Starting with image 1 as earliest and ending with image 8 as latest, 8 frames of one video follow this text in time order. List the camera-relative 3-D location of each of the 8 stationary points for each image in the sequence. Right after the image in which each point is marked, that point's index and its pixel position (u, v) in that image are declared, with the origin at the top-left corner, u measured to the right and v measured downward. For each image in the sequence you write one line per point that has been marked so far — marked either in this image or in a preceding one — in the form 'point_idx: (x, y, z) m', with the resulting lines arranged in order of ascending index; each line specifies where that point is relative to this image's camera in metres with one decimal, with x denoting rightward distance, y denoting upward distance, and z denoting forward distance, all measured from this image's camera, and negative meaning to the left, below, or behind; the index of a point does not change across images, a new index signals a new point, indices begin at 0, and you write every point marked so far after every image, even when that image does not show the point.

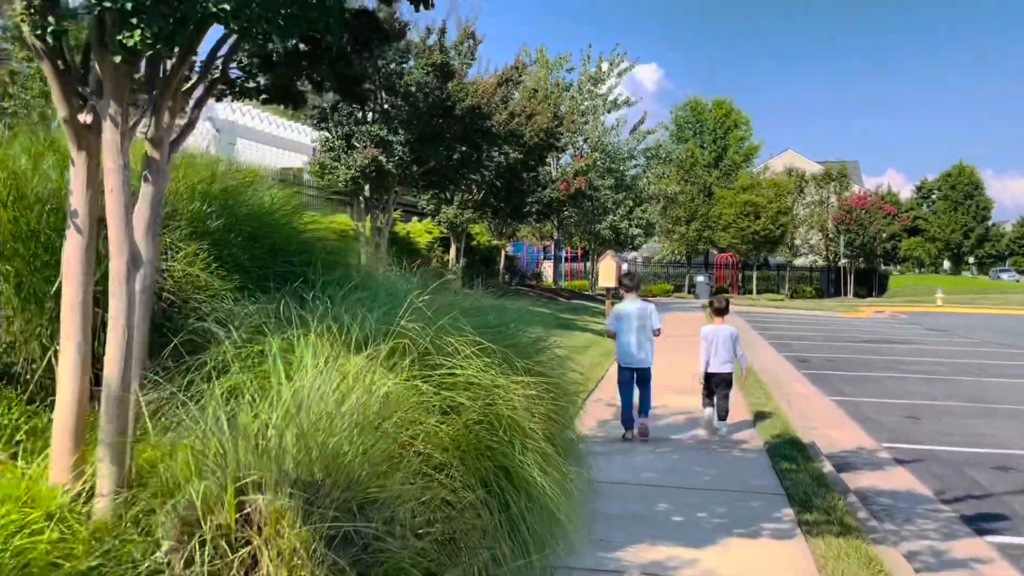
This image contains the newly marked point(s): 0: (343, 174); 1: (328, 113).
0: (-2.4, +1.6, +11.8) m
1: (-2.6, +2.5, +11.8) m
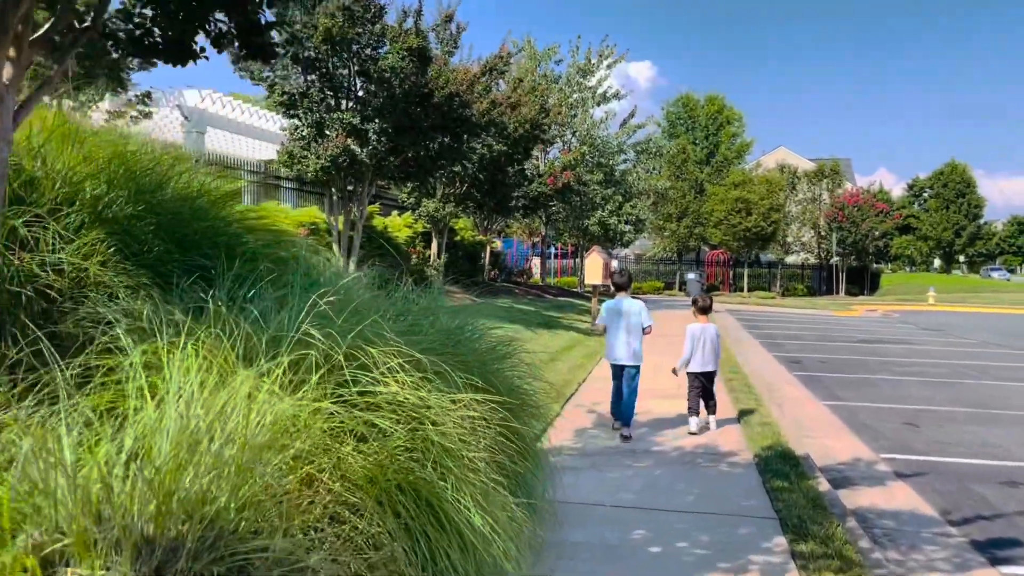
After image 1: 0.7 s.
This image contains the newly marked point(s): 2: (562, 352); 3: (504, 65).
0: (-2.7, +1.6, +11.2) m
1: (-2.9, +2.5, +11.2) m
2: (+0.6, -0.9, +11.1) m
3: (-0.2, +4.2, +16.0) m
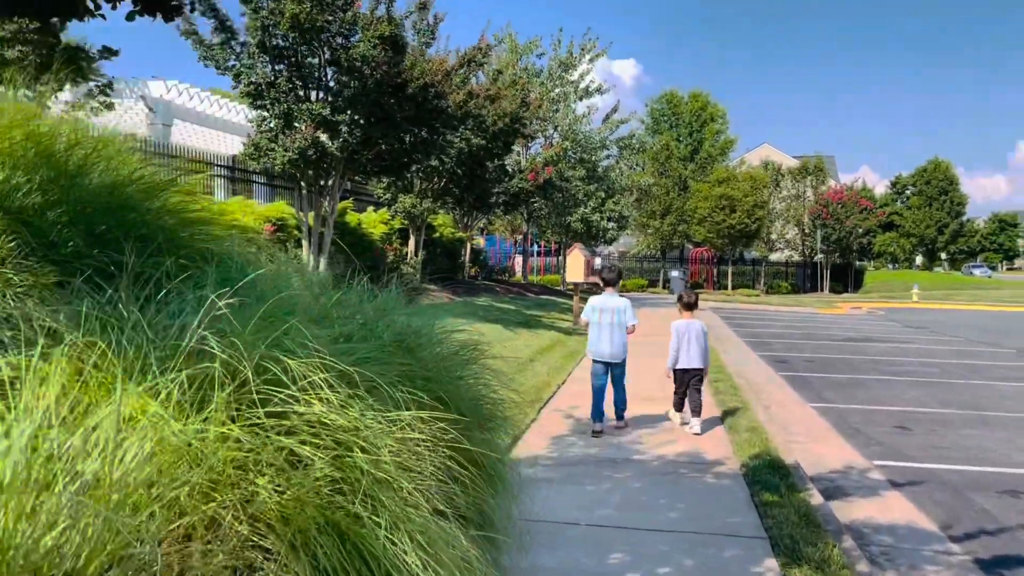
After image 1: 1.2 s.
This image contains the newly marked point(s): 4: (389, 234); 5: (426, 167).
0: (-3.0, +1.7, +10.7) m
1: (-3.2, +2.6, +10.8) m
2: (+0.4, -0.8, +10.7) m
3: (-0.6, +4.3, +15.5) m
4: (-2.2, +1.0, +15.1) m
5: (-1.4, +2.0, +14.0) m
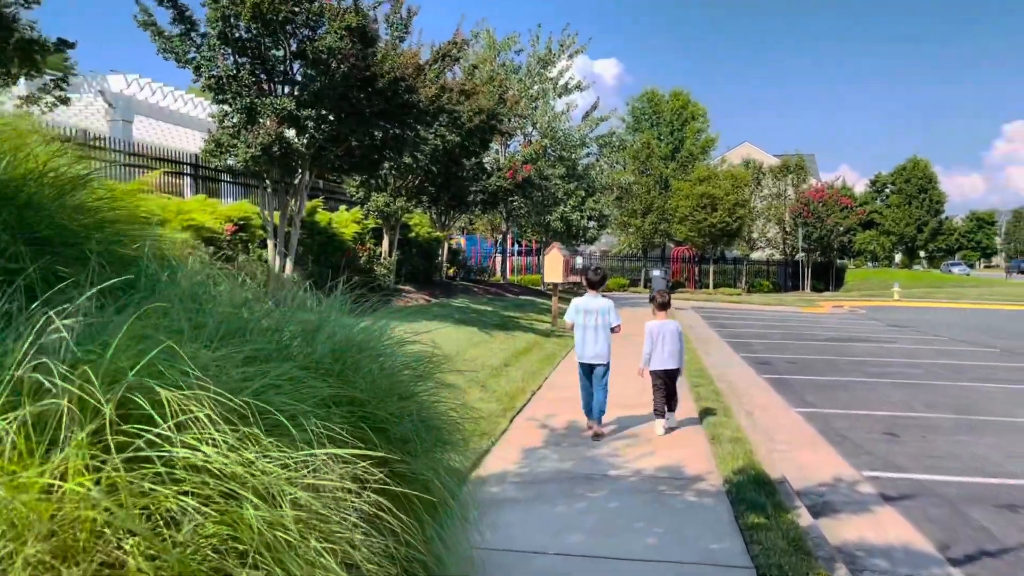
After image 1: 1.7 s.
0: (-3.3, +1.6, +10.2) m
1: (-3.5, +2.5, +10.3) m
2: (0.0, -0.8, +10.3) m
3: (-1.0, +4.3, +15.1) m
4: (-2.6, +0.9, +14.7) m
5: (-1.8, +2.0, +13.6) m
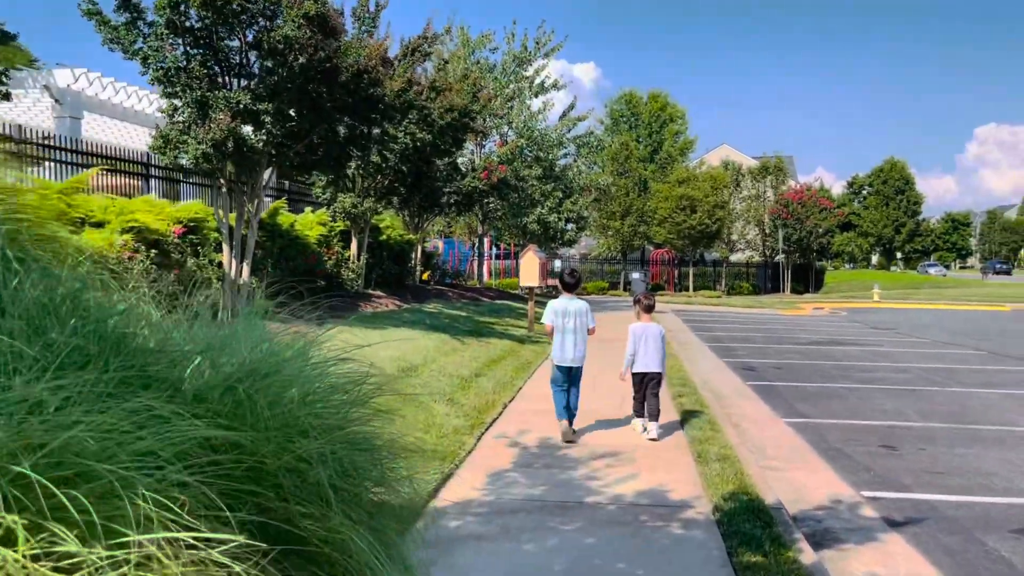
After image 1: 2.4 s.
0: (-3.6, +1.6, +9.6) m
1: (-3.9, +2.4, +9.6) m
2: (-0.3, -0.9, +9.7) m
3: (-1.5, +4.2, +14.5) m
4: (-3.0, +0.8, +14.0) m
5: (-2.2, +1.9, +12.9) m
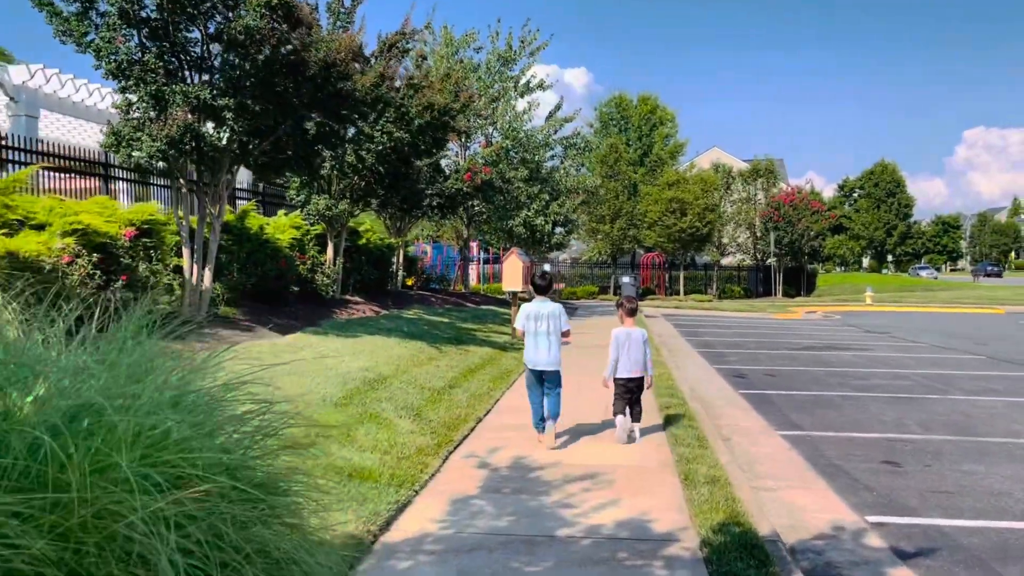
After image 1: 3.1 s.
0: (-3.9, +1.5, +9.0) m
1: (-4.1, +2.4, +9.0) m
2: (-0.5, -1.0, +9.1) m
3: (-1.8, +4.1, +14.0) m
4: (-3.3, +0.8, +13.4) m
5: (-2.5, +1.8, +12.4) m
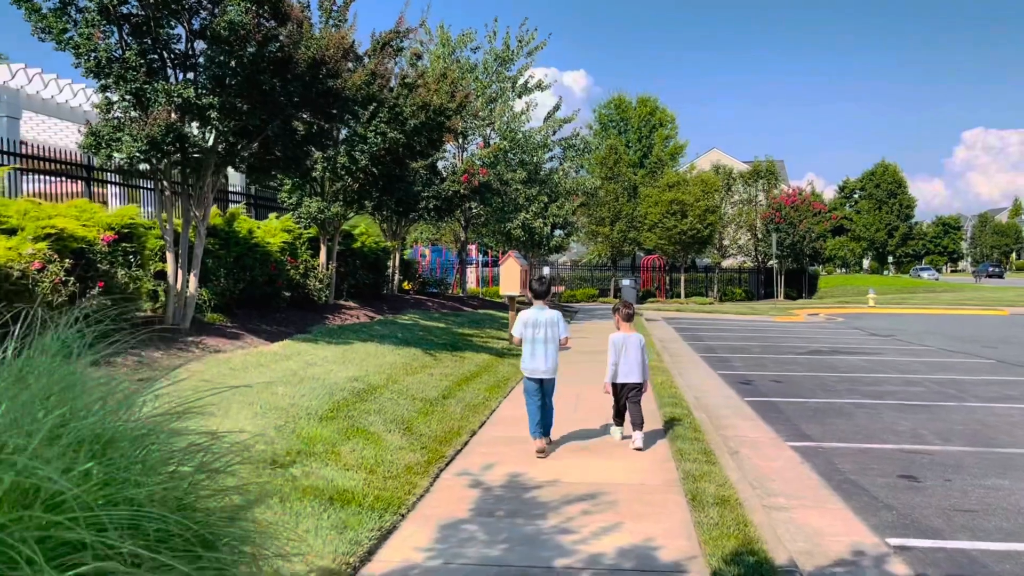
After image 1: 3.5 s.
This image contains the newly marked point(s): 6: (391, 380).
0: (-3.9, +1.4, +8.6) m
1: (-4.2, +2.3, +8.7) m
2: (-0.6, -1.0, +8.8) m
3: (-1.8, +4.0, +13.6) m
4: (-3.4, +0.7, +13.1) m
5: (-2.6, +1.8, +12.0) m
6: (-1.2, -0.9, +8.2) m
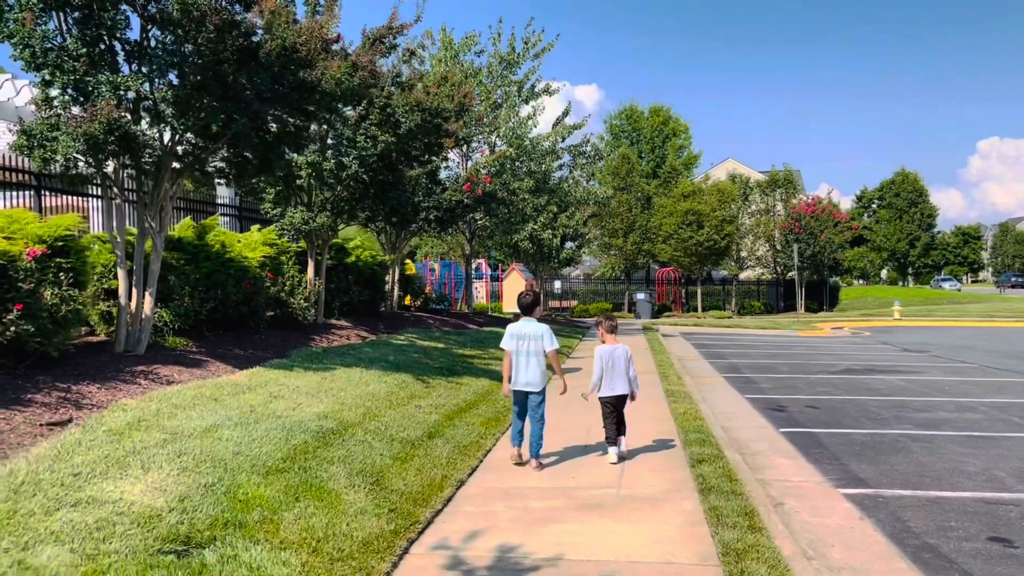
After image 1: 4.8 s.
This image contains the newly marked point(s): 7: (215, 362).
0: (-3.9, +1.2, +7.5) m
1: (-4.2, +2.1, +7.6) m
2: (-0.6, -1.2, +7.6) m
3: (-1.8, +3.8, +12.5) m
4: (-3.3, +0.4, +11.9) m
5: (-2.5, +1.5, +10.9) m
6: (-1.2, -1.1, +7.0) m
7: (-3.0, -0.8, +8.6) m
